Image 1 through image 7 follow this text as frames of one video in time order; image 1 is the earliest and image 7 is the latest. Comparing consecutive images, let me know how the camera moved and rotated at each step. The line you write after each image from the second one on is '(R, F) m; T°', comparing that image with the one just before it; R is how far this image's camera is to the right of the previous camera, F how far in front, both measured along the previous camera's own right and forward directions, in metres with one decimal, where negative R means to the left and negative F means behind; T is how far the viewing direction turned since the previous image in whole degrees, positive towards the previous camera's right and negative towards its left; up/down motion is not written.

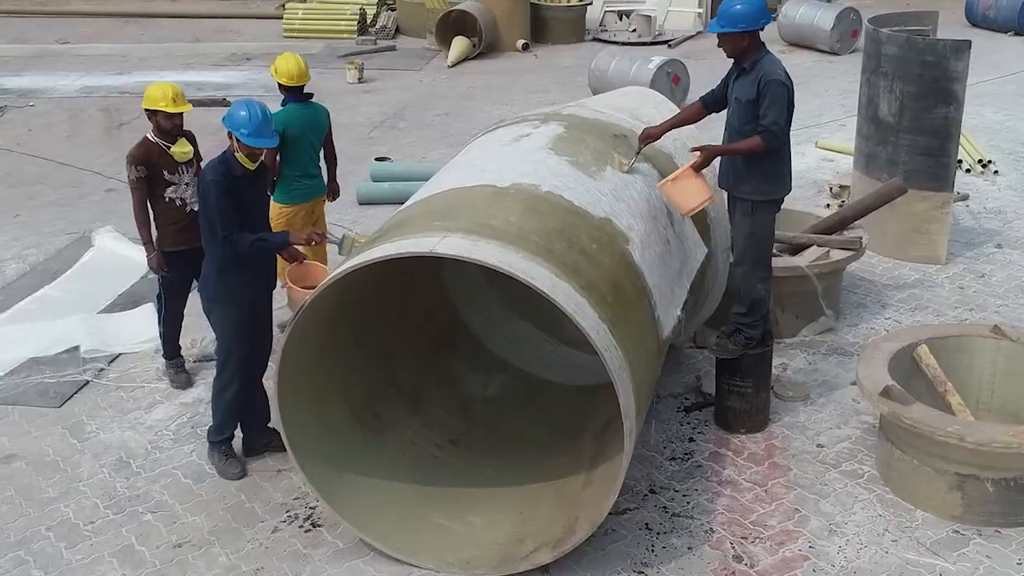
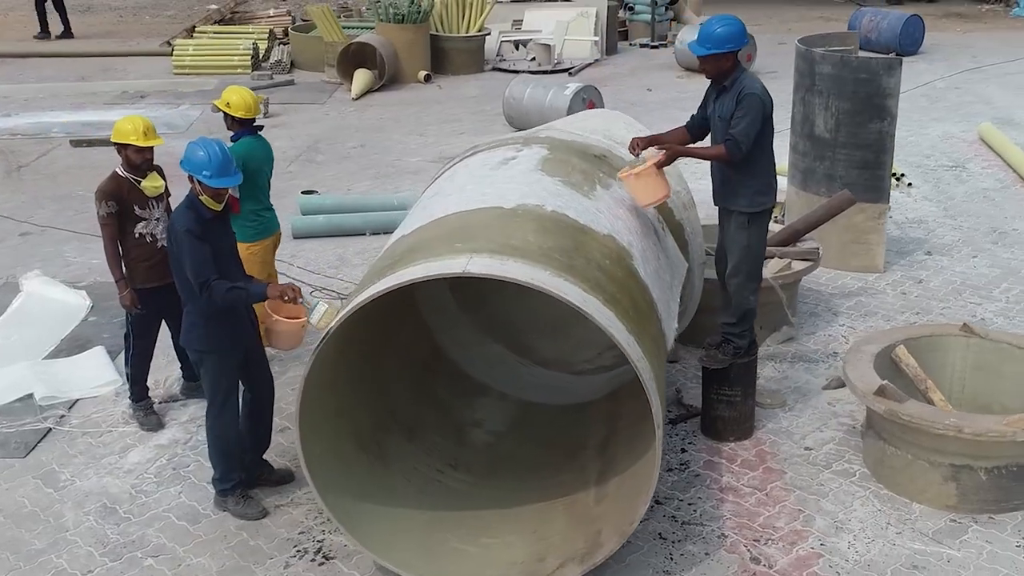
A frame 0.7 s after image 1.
(-0.5, 0.0) m; +7°
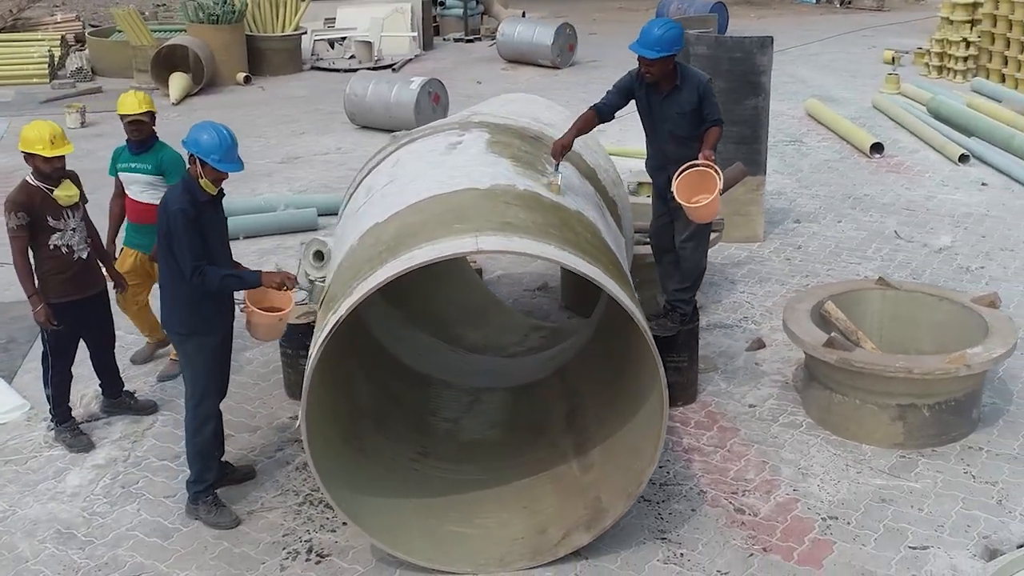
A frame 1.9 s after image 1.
(-0.7, 0.0) m; +11°
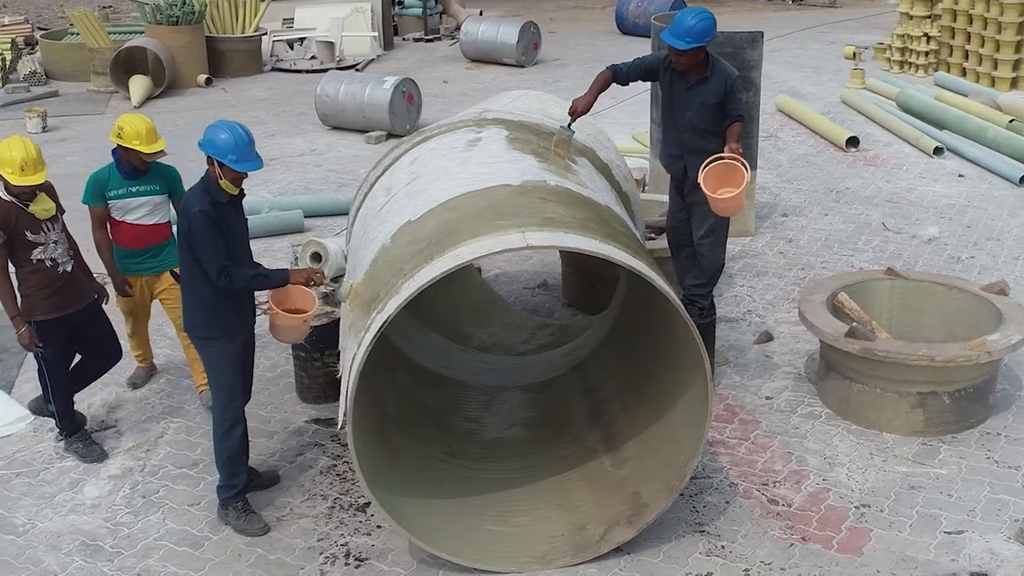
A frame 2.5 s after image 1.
(-0.3, 0.0) m; +3°
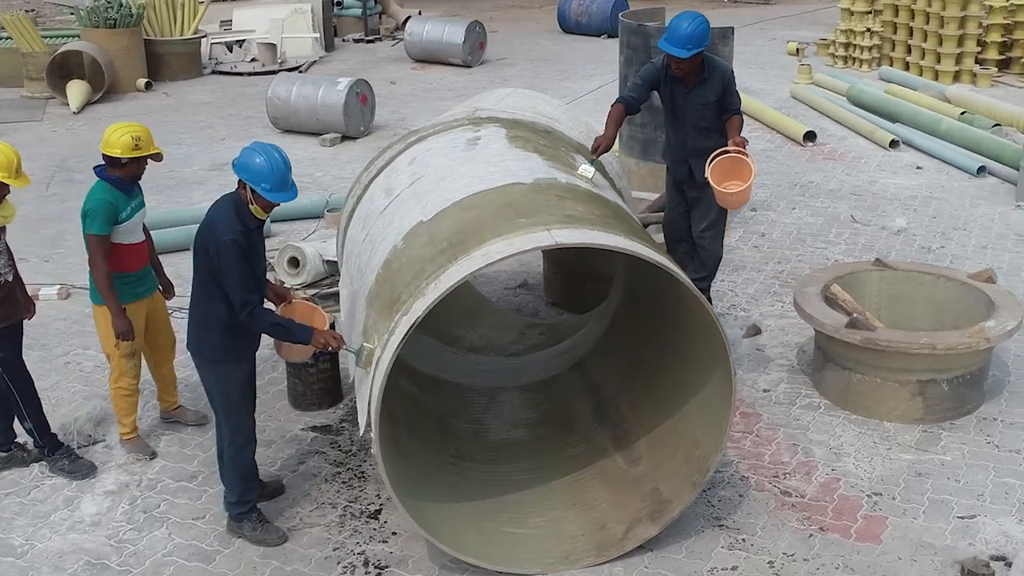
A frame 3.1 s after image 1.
(-0.3, 0.0) m; +4°
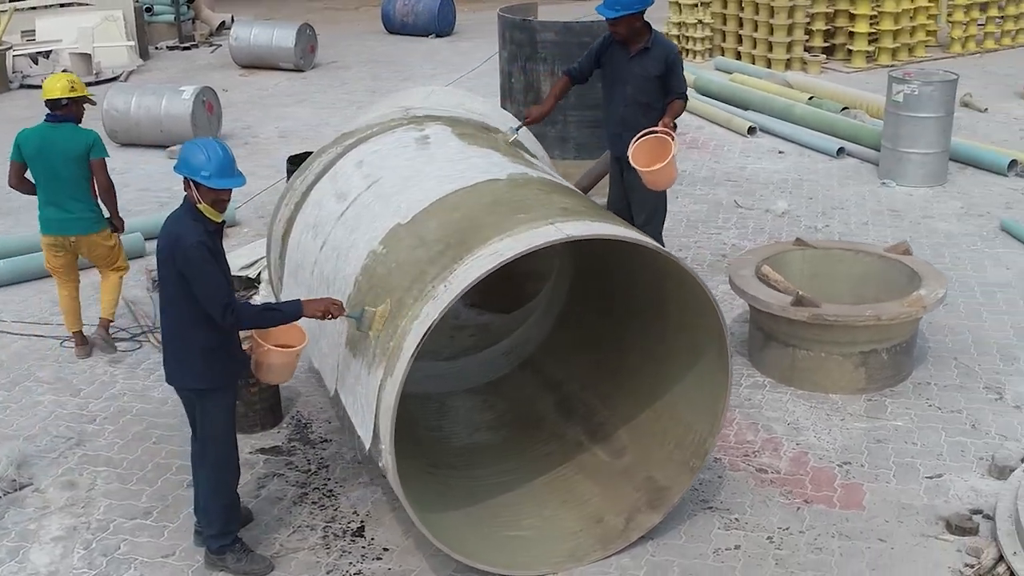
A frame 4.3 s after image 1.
(-0.7, +0.1) m; +11°
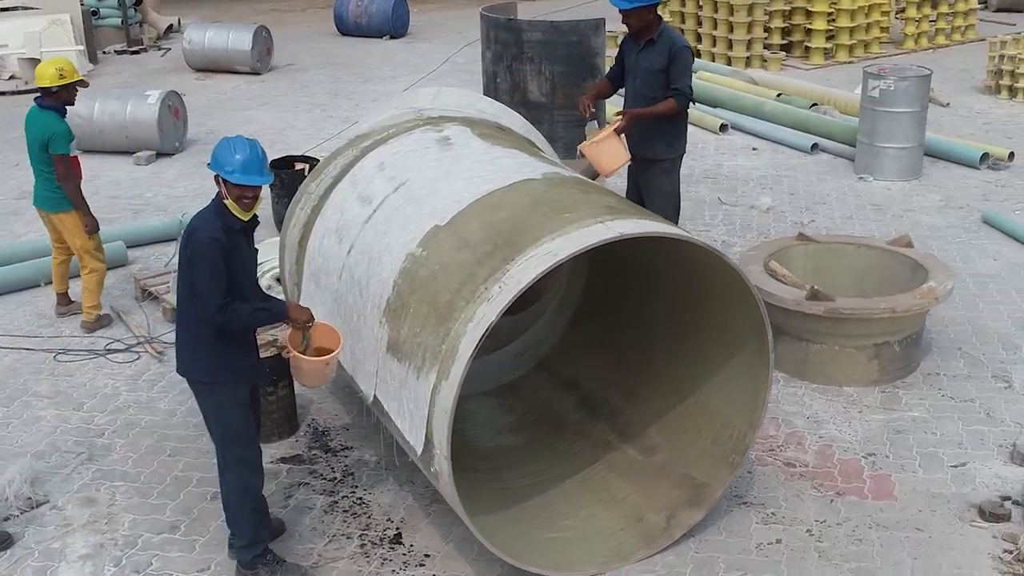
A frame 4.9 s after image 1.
(-0.4, 0.0) m; +4°
